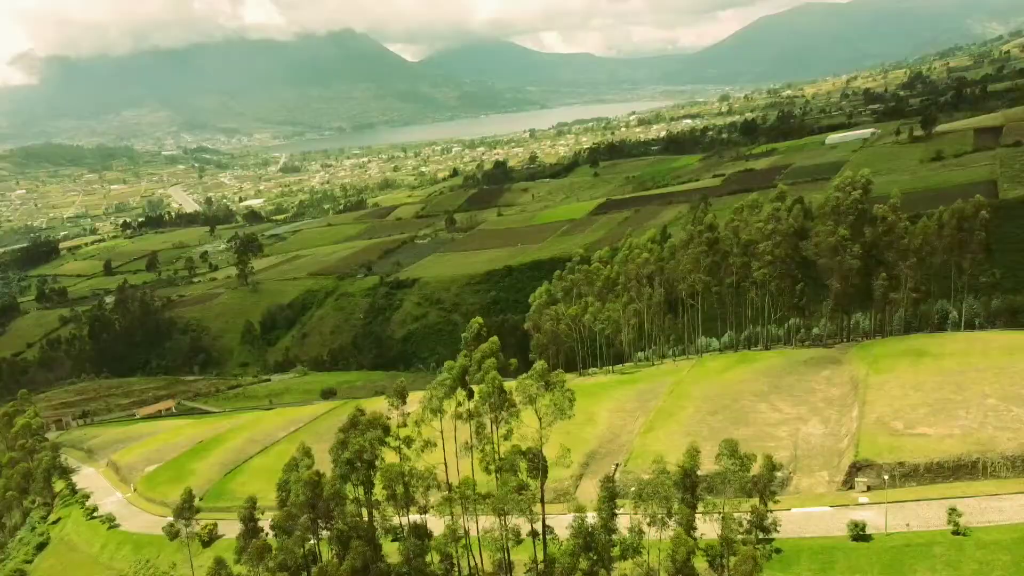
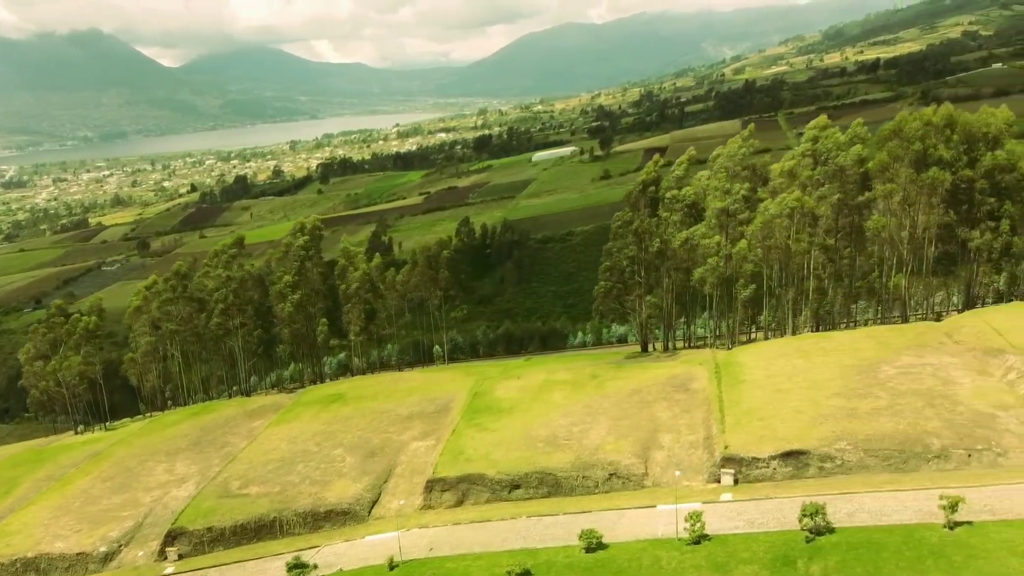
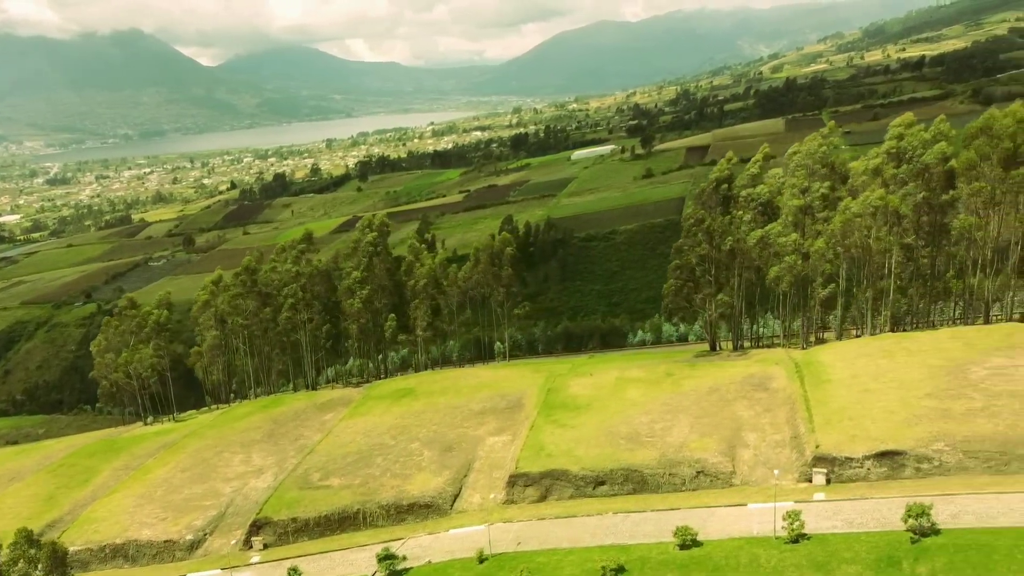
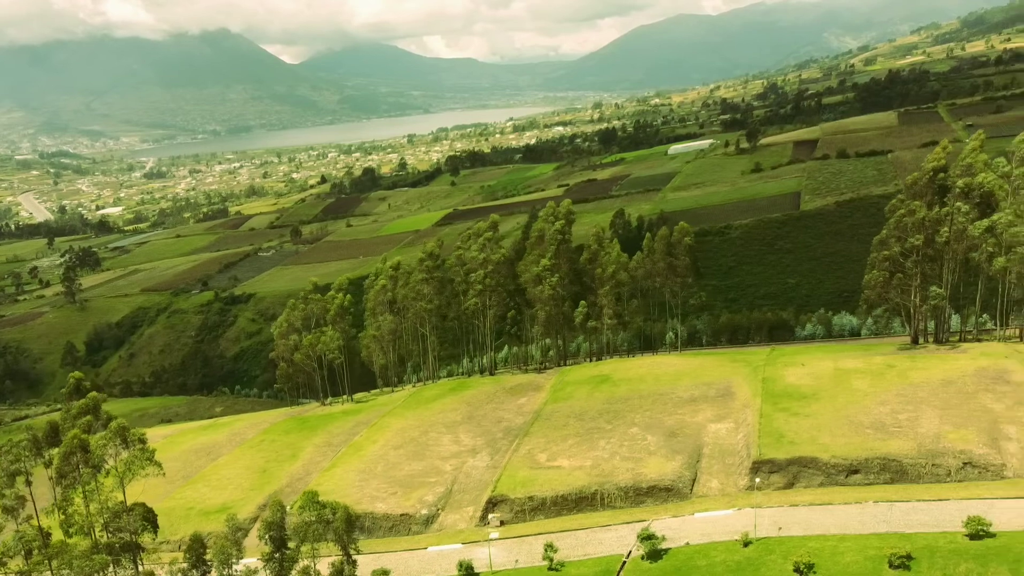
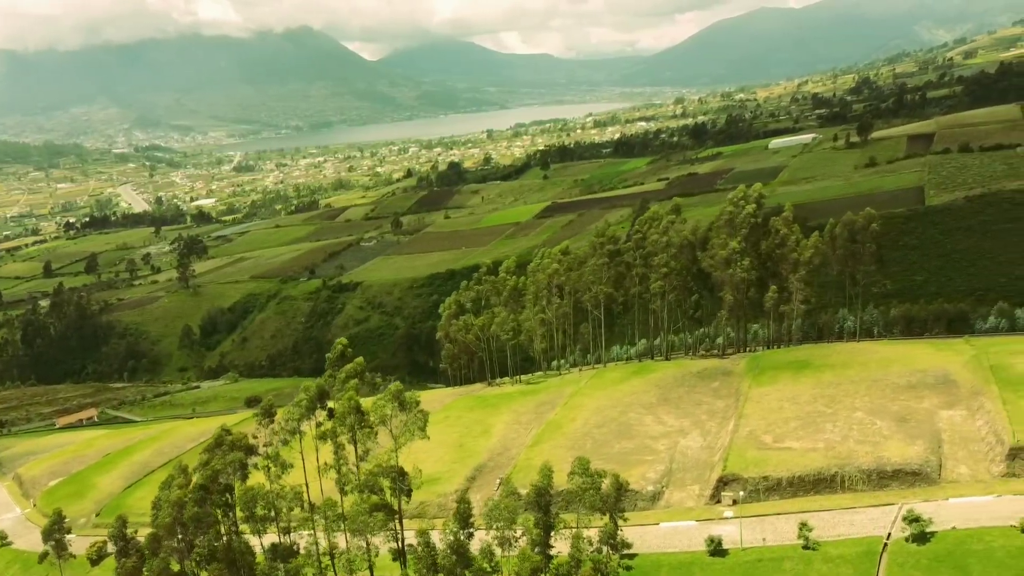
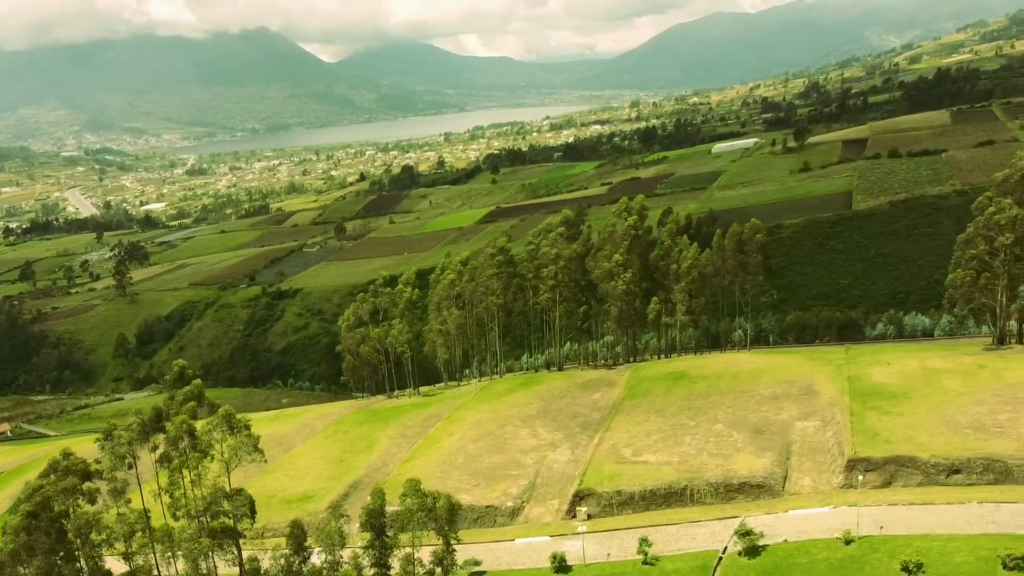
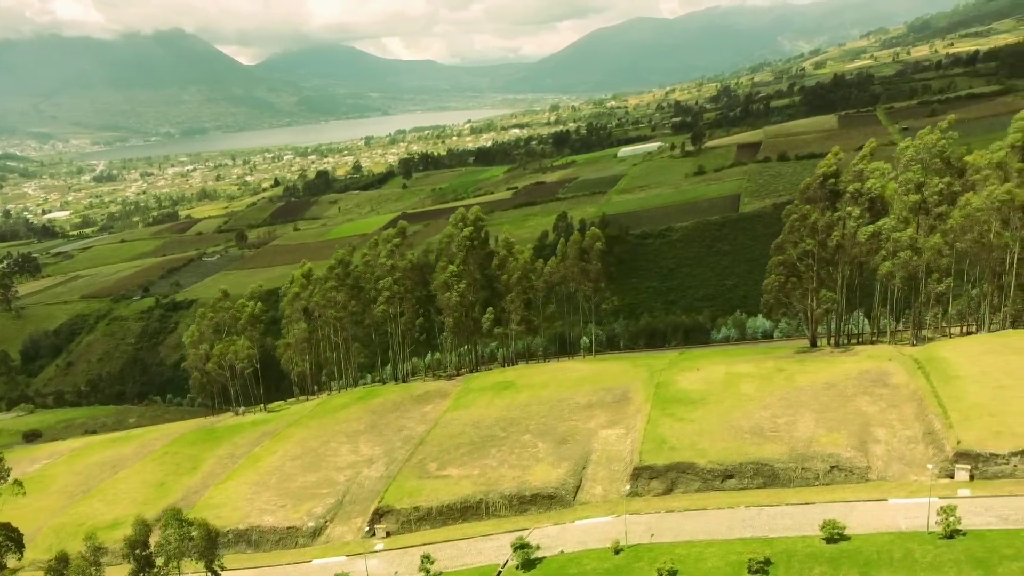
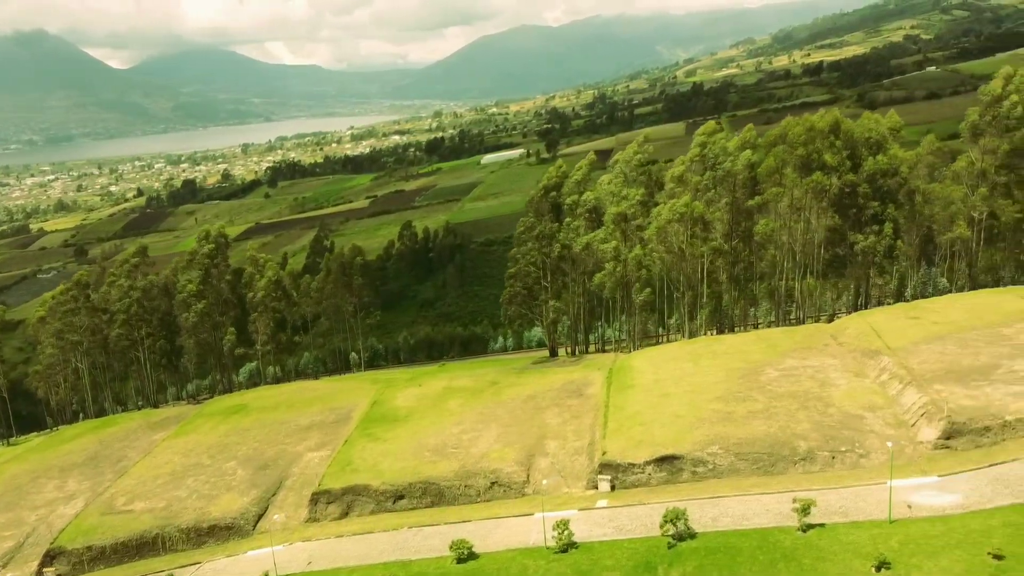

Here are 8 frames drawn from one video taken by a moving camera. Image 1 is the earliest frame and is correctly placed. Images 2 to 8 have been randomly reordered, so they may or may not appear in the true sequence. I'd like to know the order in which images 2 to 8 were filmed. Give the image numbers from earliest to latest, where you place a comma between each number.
5, 6, 4, 7, 3, 2, 8
